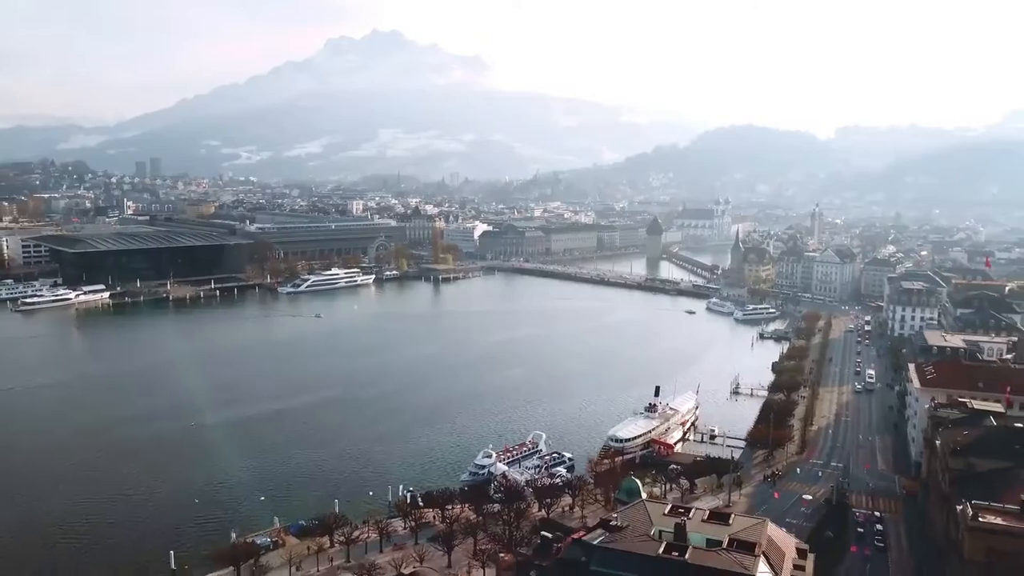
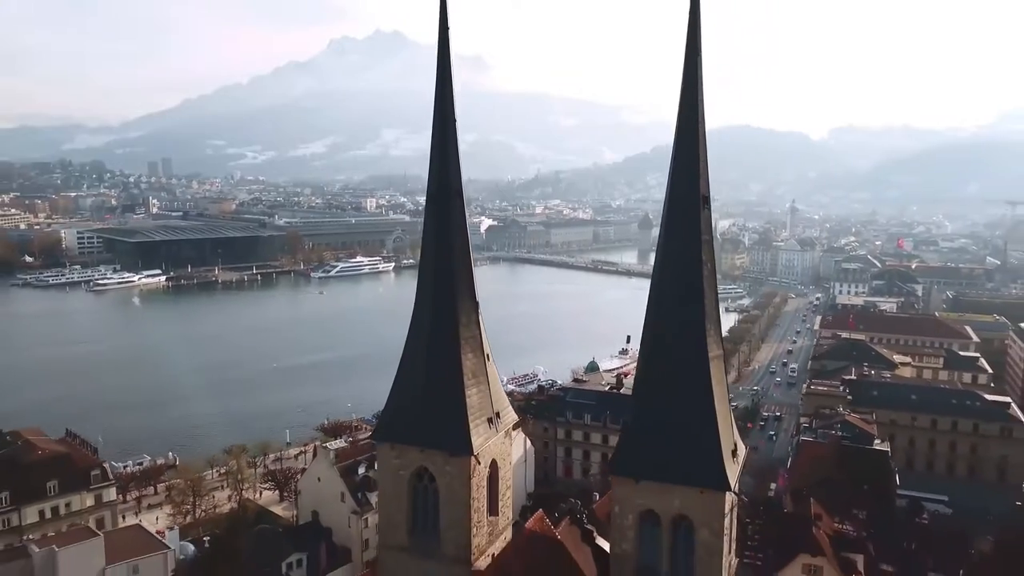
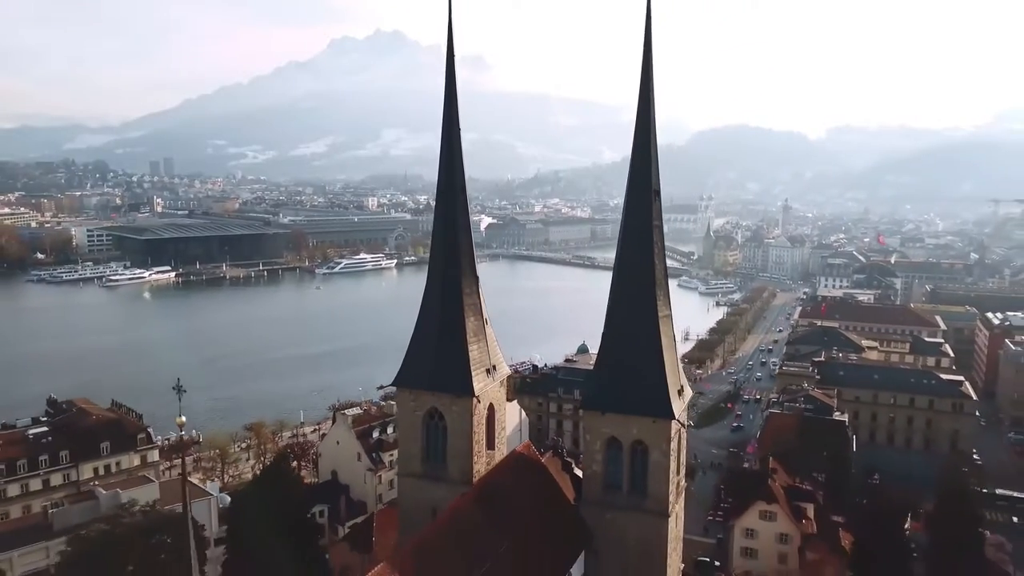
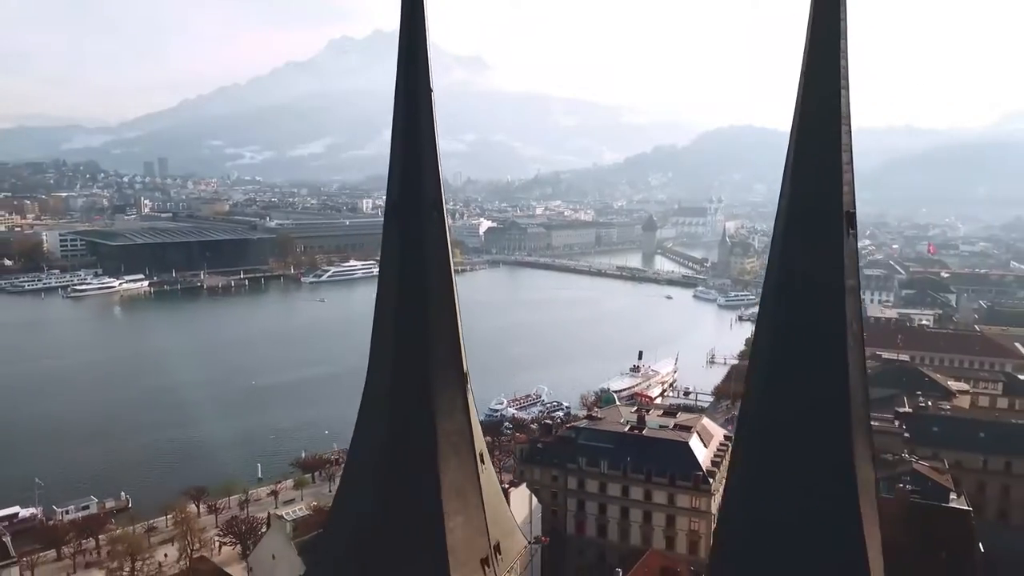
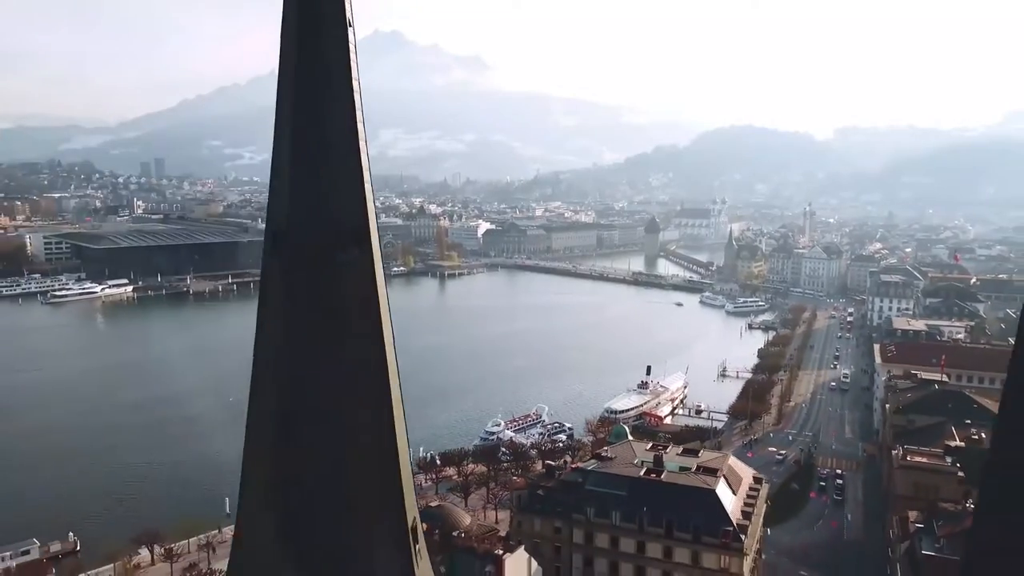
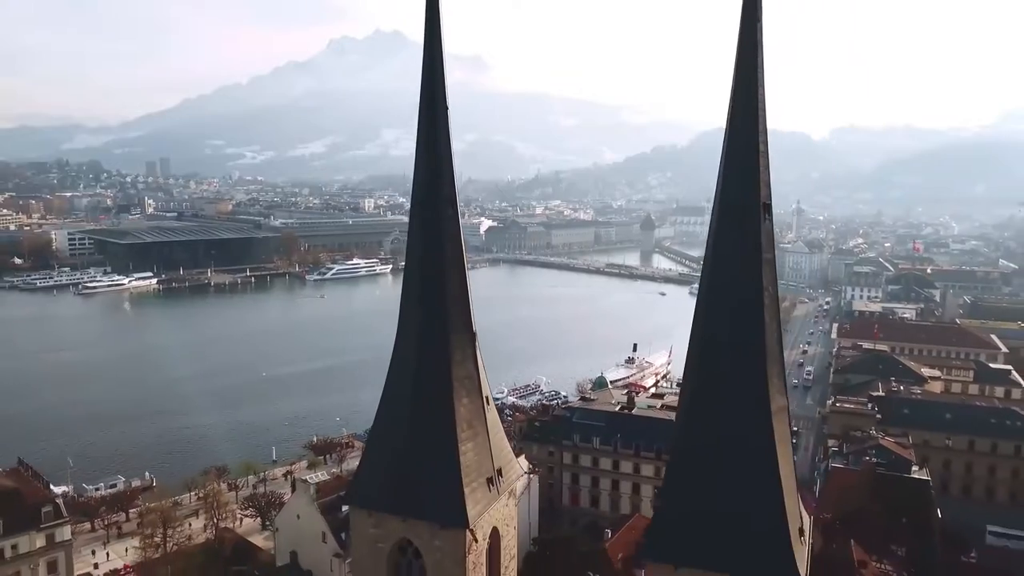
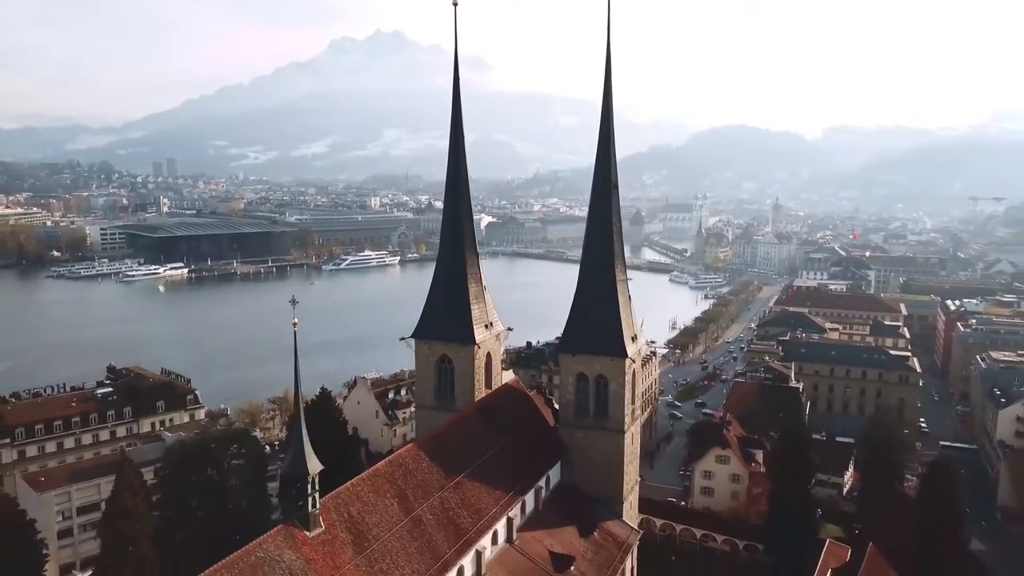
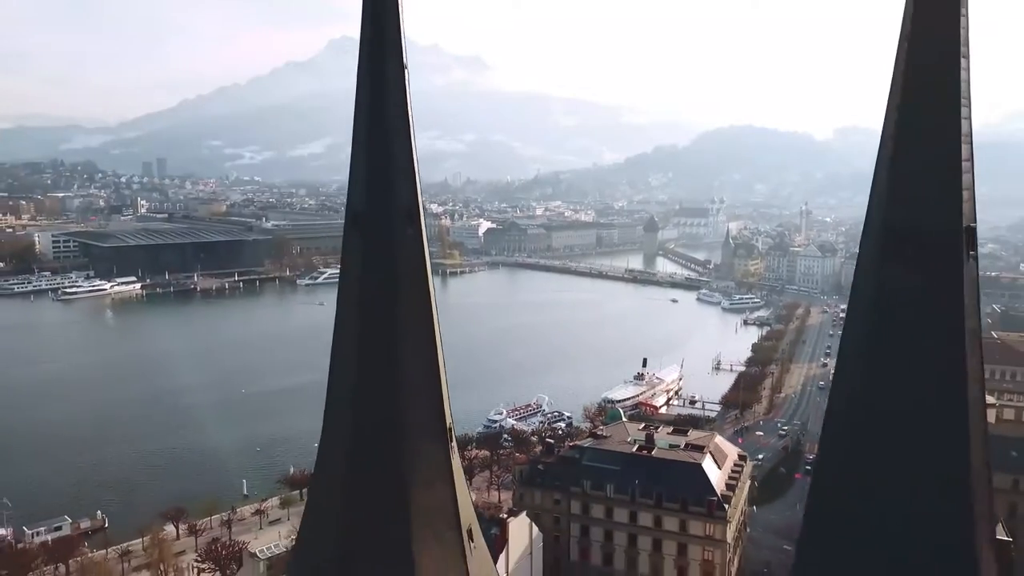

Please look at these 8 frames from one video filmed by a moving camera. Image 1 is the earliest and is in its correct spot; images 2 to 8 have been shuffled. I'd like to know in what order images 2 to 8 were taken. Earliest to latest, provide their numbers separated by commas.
5, 8, 4, 6, 2, 3, 7
